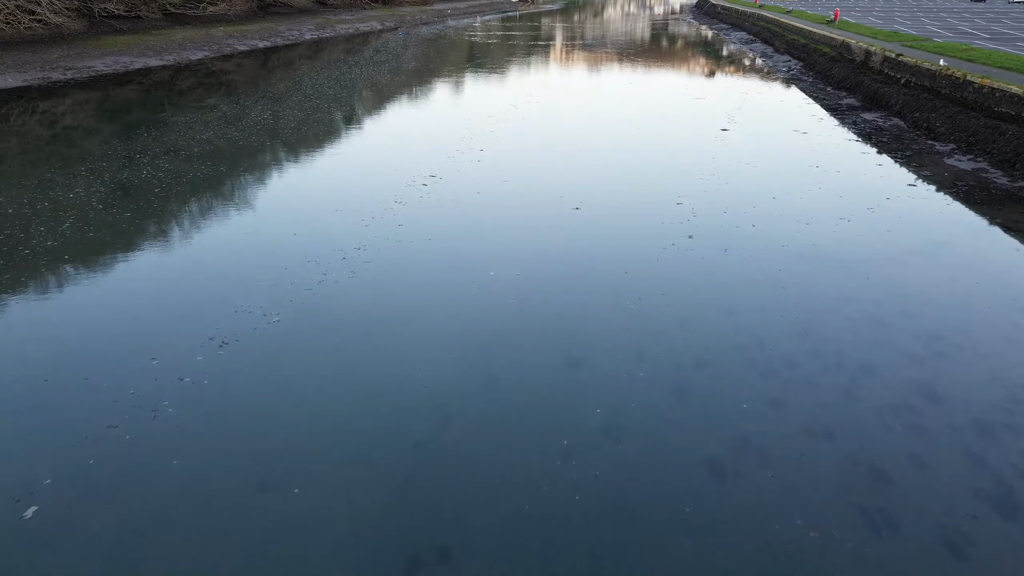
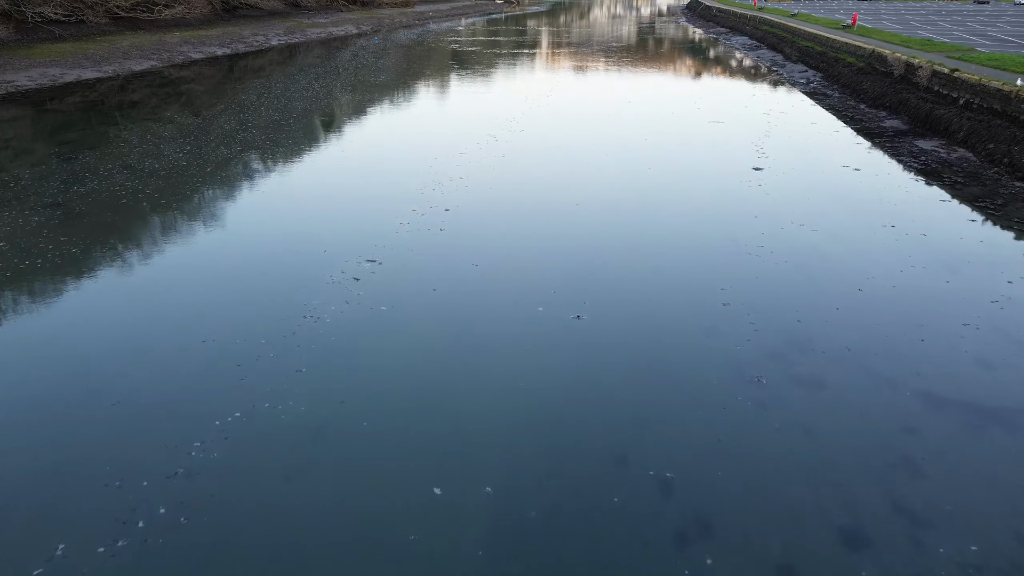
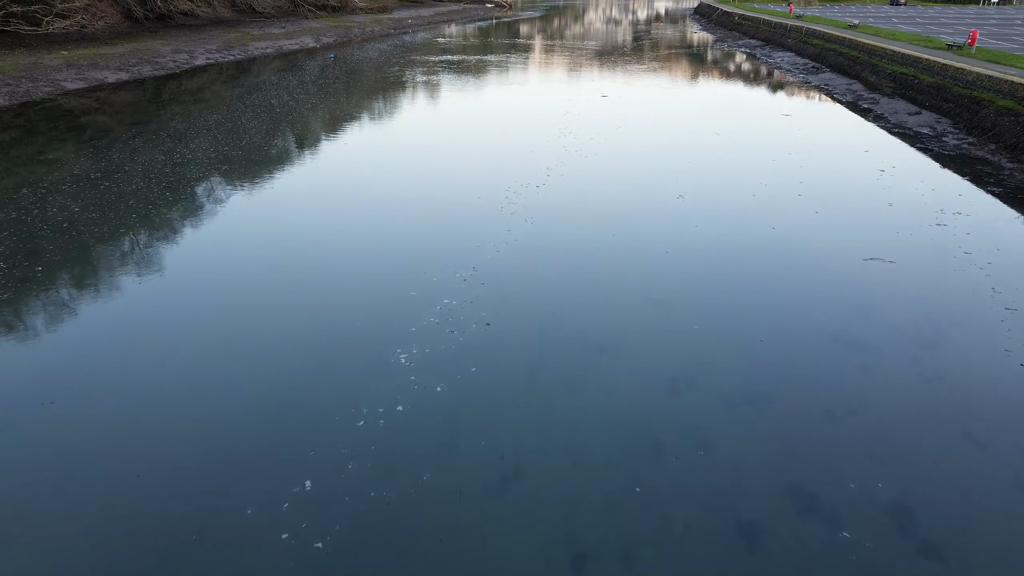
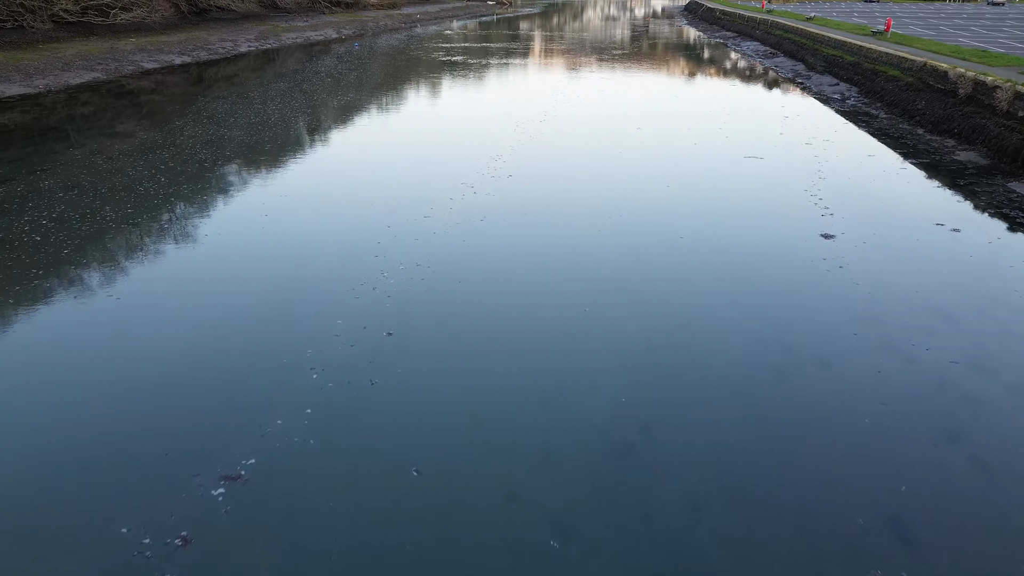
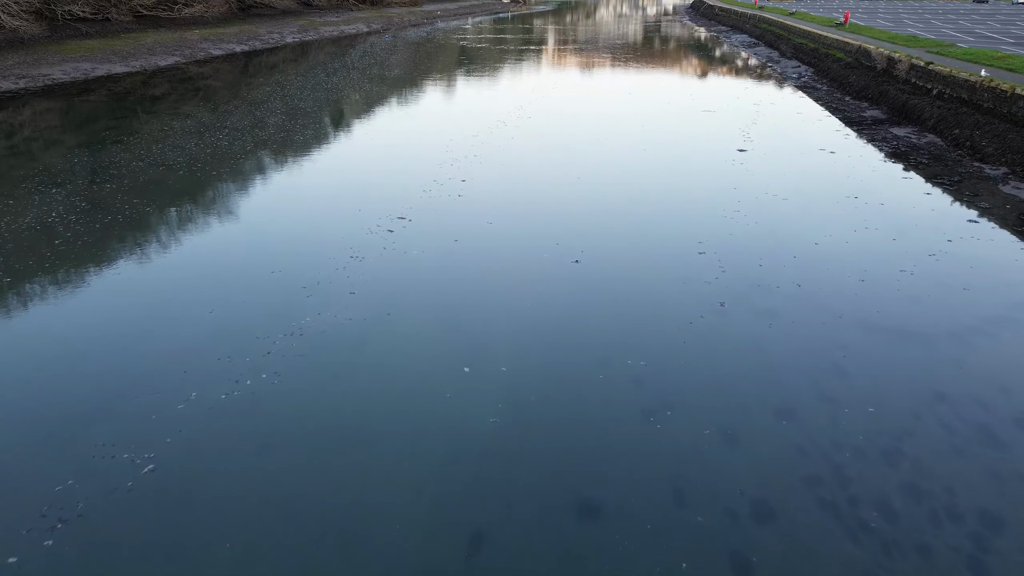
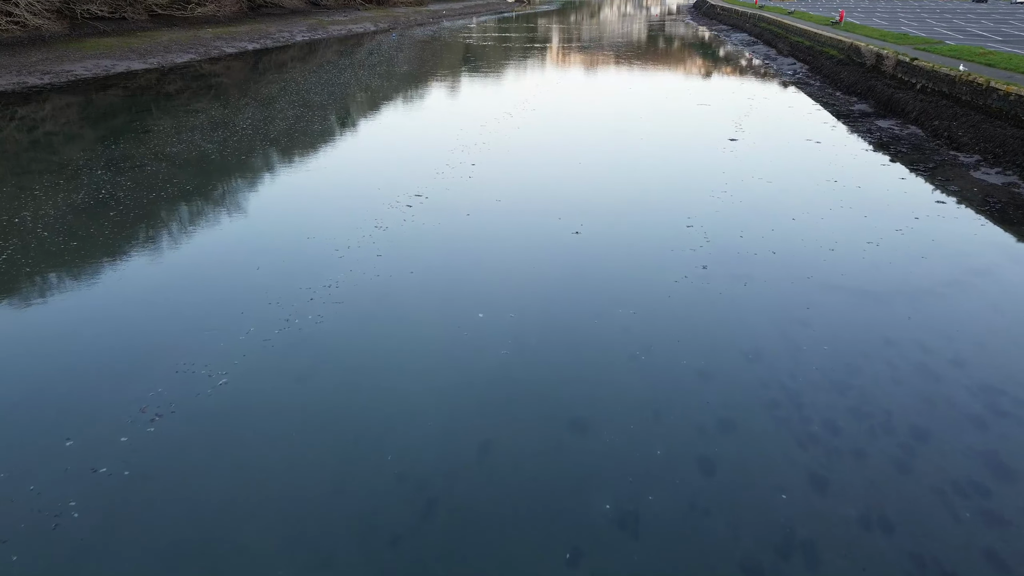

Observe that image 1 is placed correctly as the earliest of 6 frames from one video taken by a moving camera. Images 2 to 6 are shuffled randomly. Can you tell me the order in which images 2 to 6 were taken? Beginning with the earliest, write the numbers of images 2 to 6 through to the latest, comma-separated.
6, 5, 2, 4, 3
